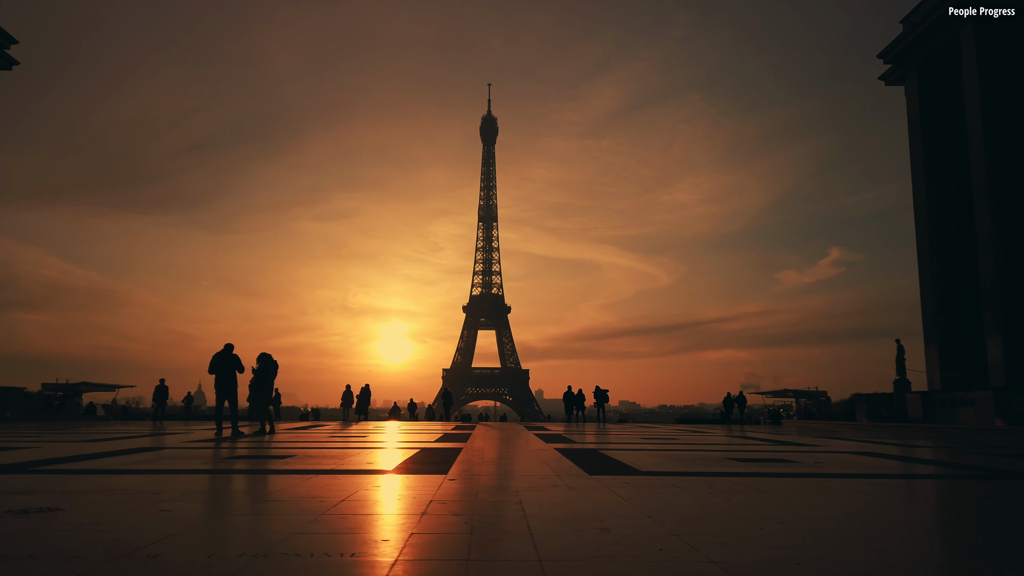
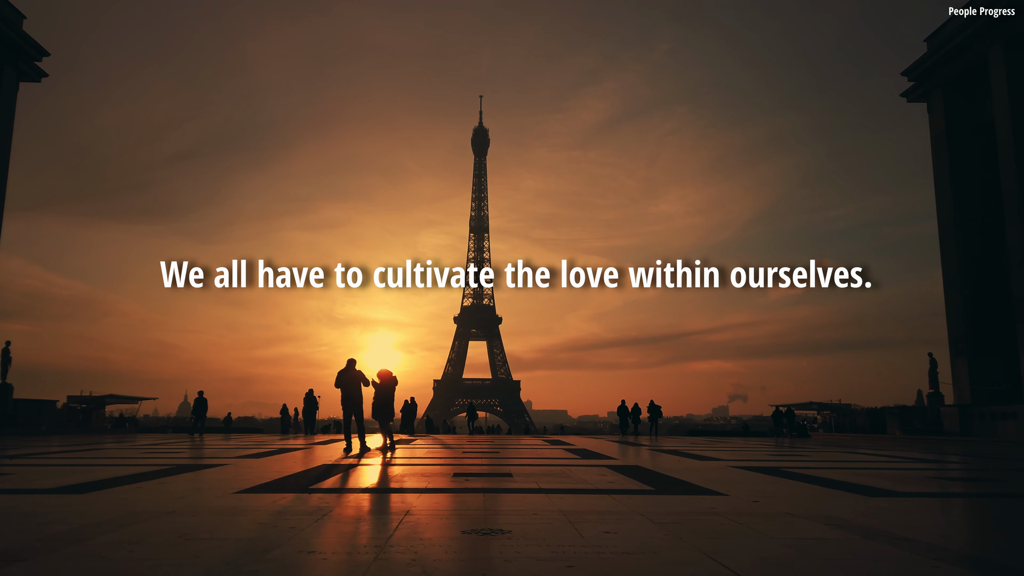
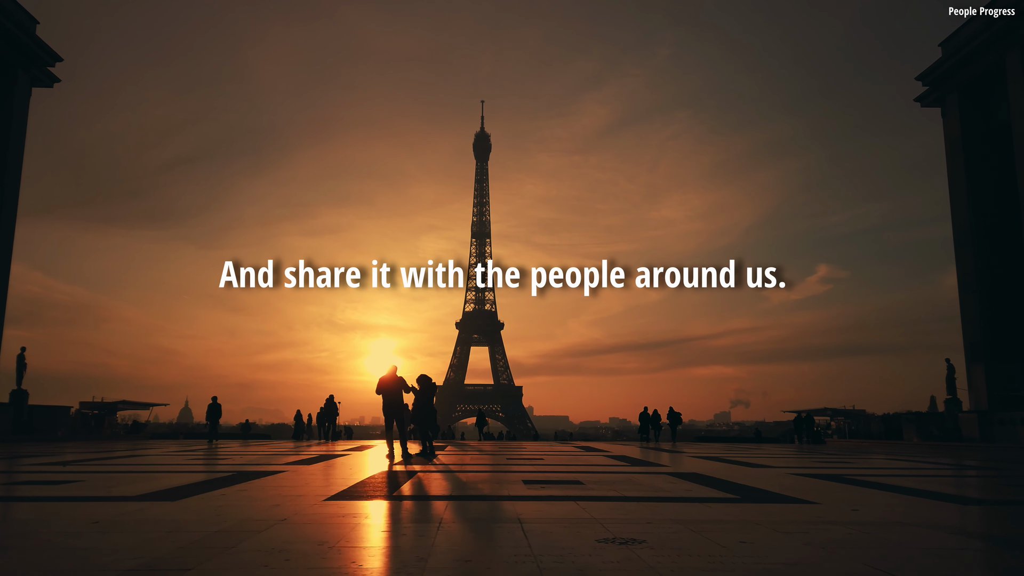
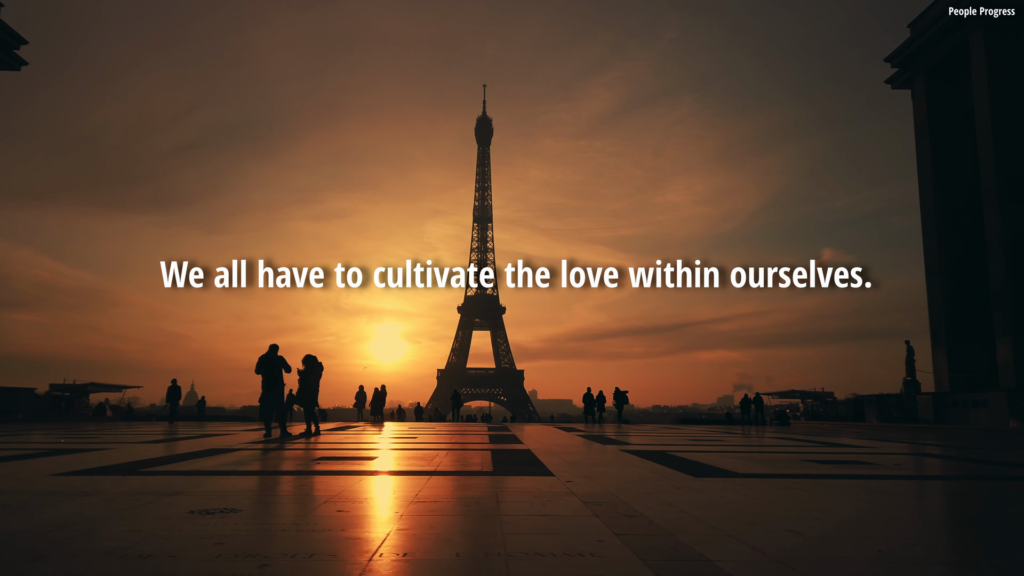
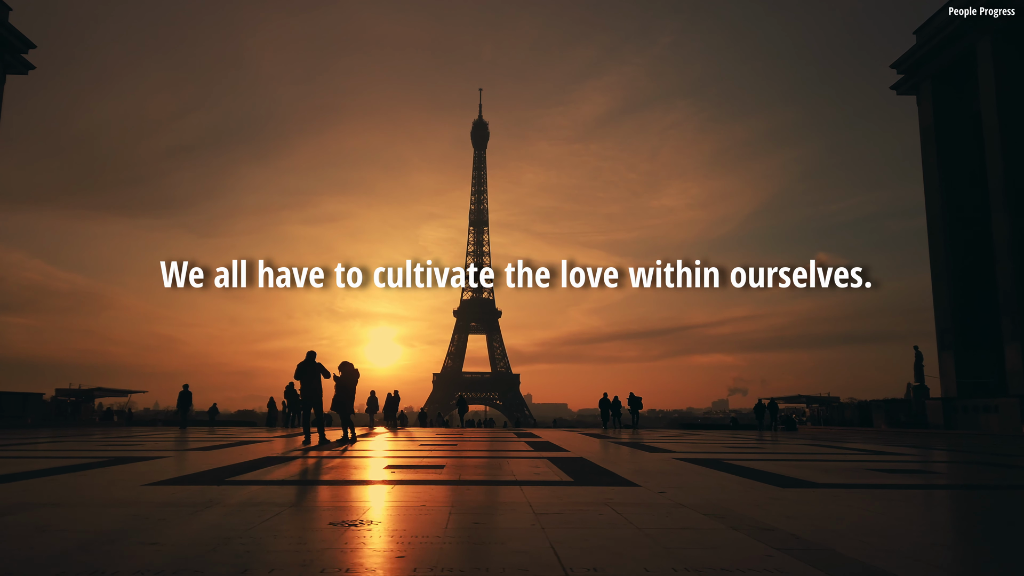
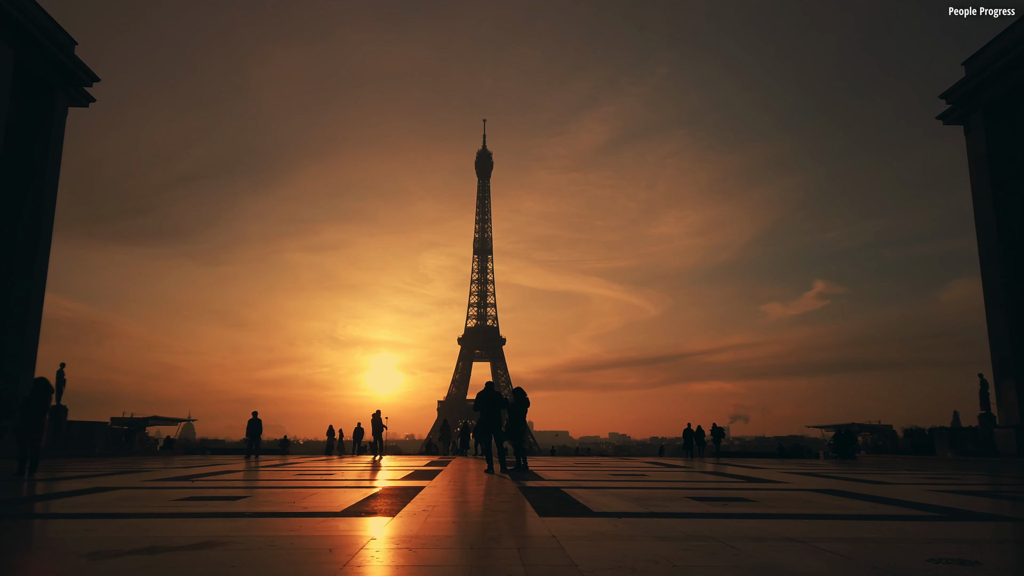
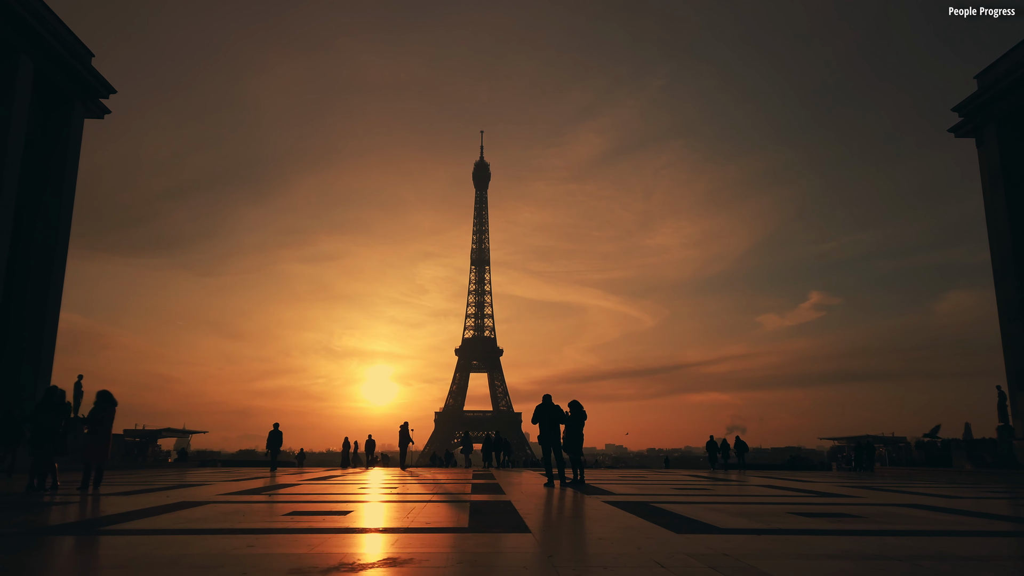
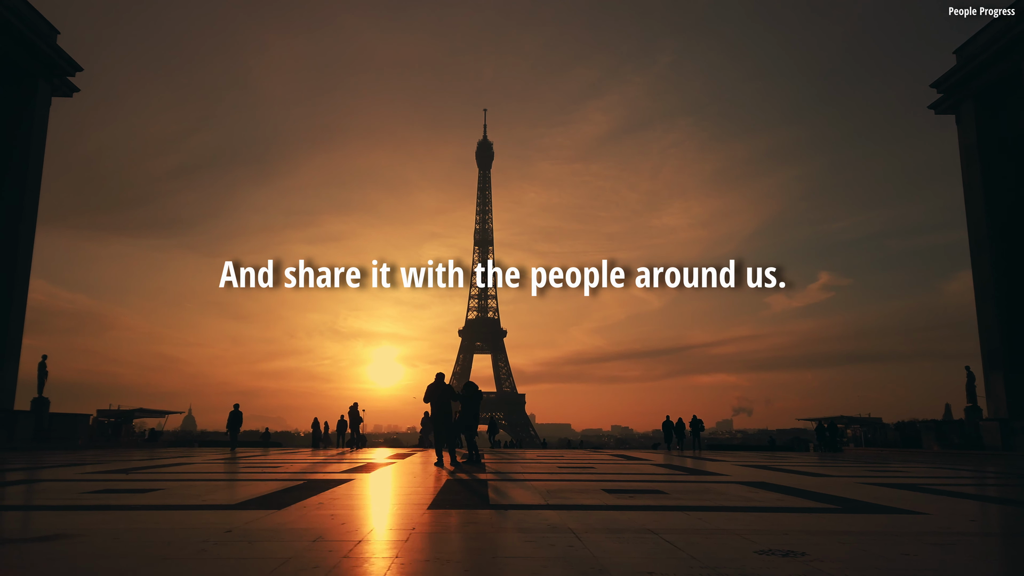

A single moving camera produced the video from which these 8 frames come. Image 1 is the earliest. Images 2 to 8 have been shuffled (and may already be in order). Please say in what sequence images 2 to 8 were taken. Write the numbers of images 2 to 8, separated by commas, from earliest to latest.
4, 5, 2, 3, 8, 6, 7
